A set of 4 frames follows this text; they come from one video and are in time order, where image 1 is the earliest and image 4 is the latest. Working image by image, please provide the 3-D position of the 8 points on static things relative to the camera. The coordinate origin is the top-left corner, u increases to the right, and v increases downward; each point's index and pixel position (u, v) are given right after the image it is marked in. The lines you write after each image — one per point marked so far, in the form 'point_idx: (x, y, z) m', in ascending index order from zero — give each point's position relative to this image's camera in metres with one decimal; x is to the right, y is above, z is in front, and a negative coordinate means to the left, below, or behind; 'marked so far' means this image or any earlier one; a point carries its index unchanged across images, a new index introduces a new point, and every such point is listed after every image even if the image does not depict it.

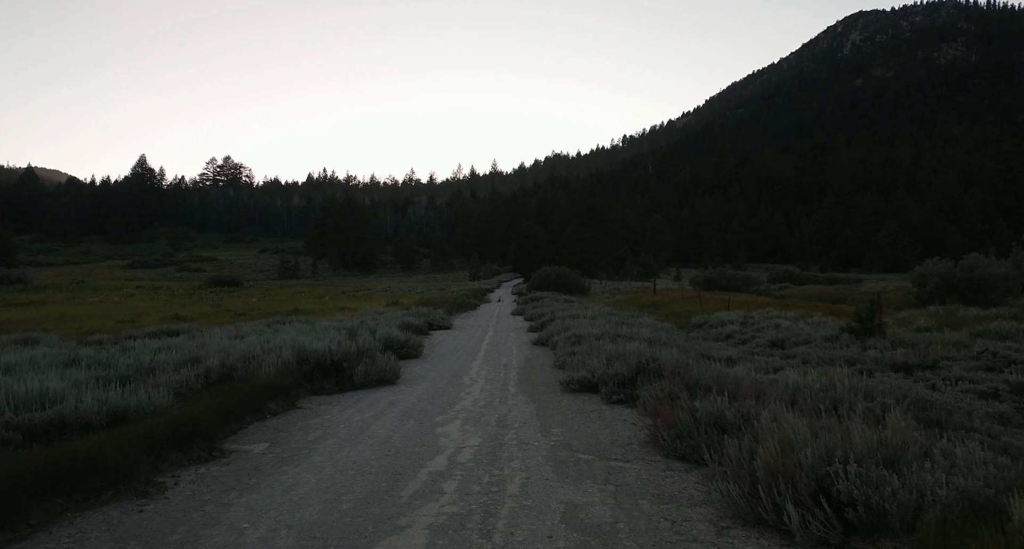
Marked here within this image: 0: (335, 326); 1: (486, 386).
0: (-6.1, -1.8, +19.5) m
1: (-0.5, -2.2, +11.1) m
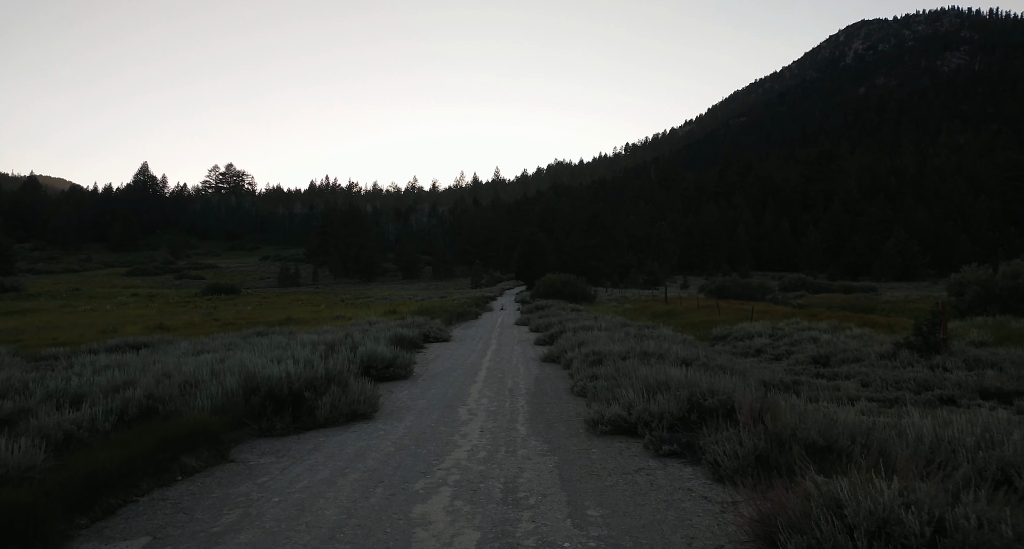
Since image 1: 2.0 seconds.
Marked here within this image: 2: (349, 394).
0: (-6.0, -2.0, +17.1) m
1: (-0.4, -2.2, +8.6) m
2: (-2.5, -1.9, +9.0) m
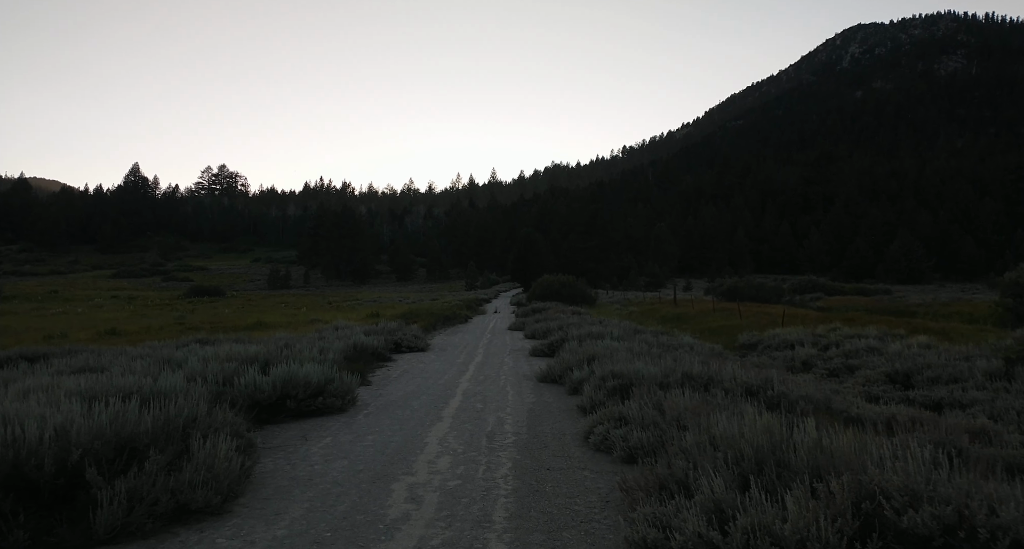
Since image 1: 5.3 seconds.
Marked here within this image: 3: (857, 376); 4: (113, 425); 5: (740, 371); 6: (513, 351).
0: (-6.3, -1.8, +13.0) m
1: (-0.6, -2.0, +4.5) m
2: (-2.8, -1.7, +4.9) m
3: (+8.8, -2.6, +14.5) m
4: (-3.6, -1.4, +5.2) m
5: (+3.9, -1.7, +9.9) m
6: (0.0, -2.5, +18.7) m
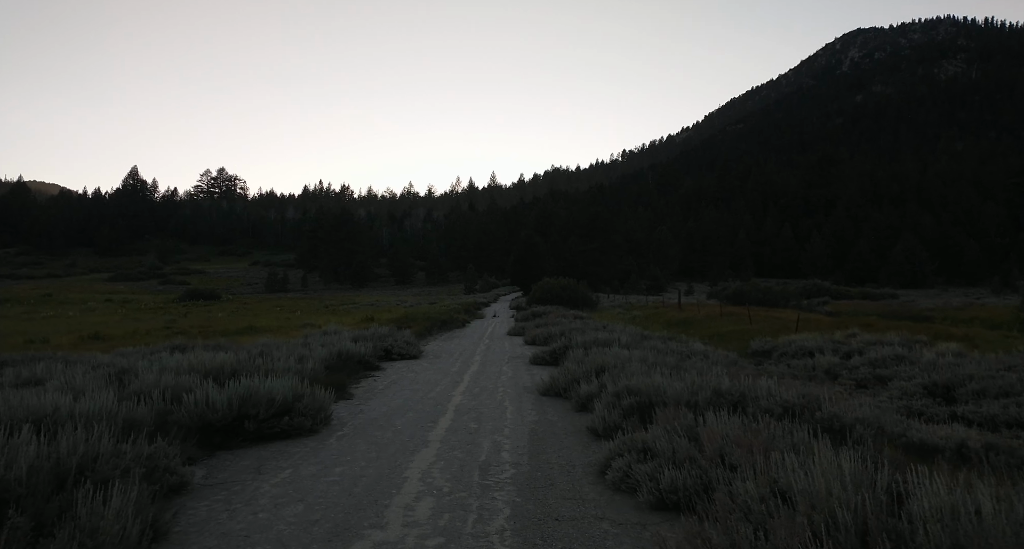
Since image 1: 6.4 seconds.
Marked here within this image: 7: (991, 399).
0: (-6.3, -1.8, +11.6) m
1: (-0.6, -2.0, +3.2) m
2: (-2.8, -1.6, +3.5) m
3: (+8.8, -2.6, +13.2) m
4: (-3.6, -1.3, +3.9) m
5: (+3.9, -1.6, +8.5) m
6: (0.0, -2.6, +17.4) m
7: (+9.5, -2.4, +11.3) m
